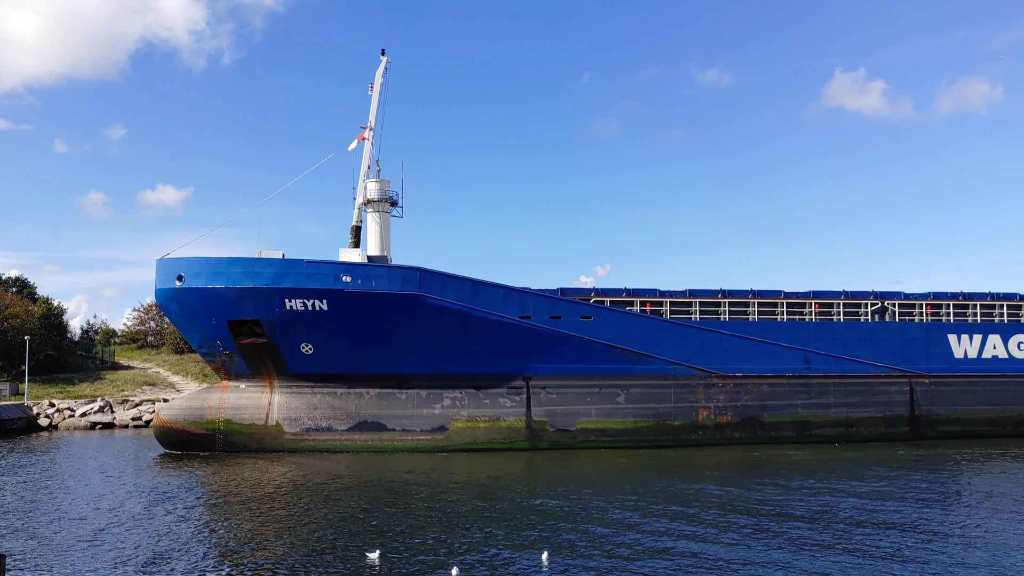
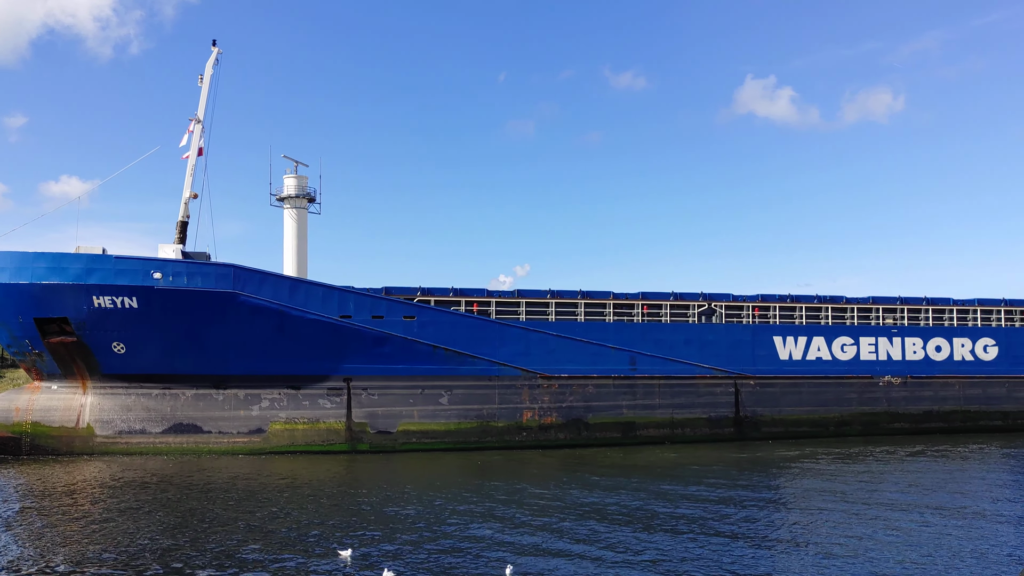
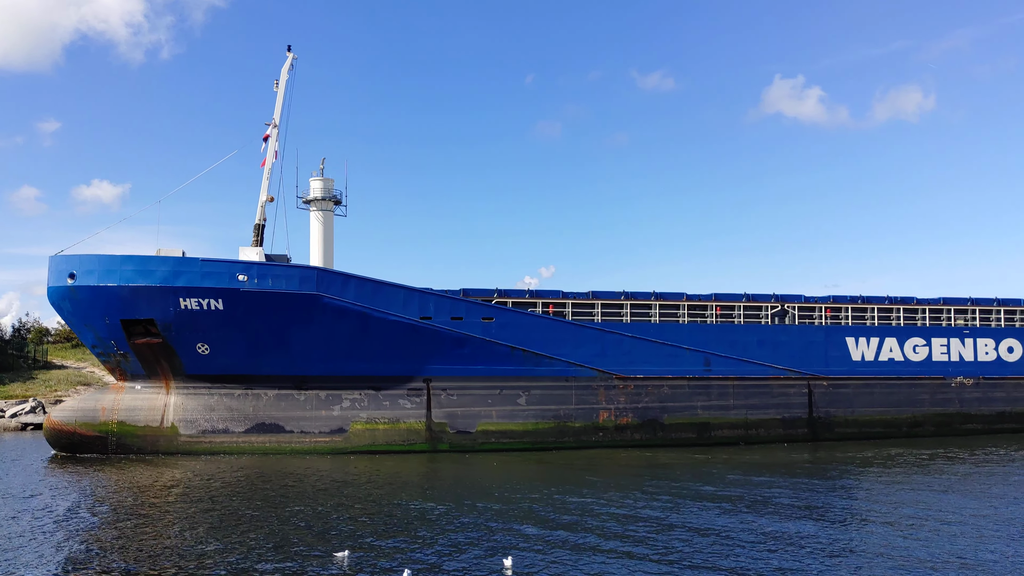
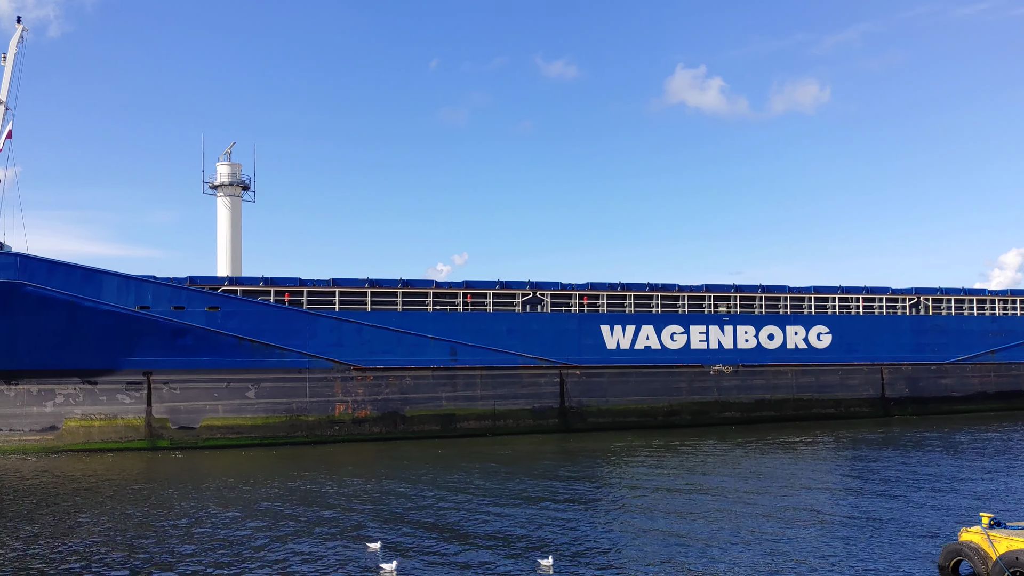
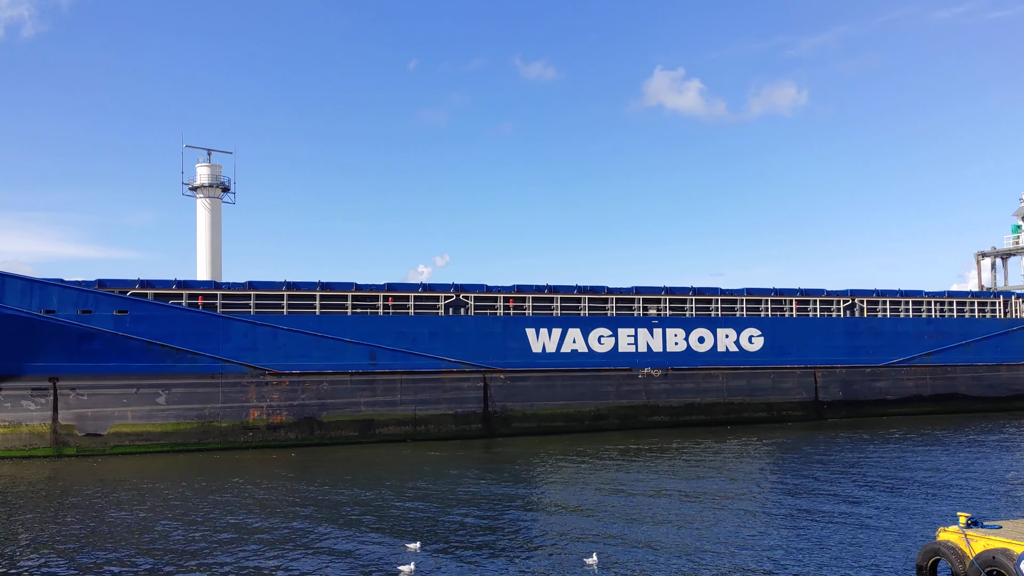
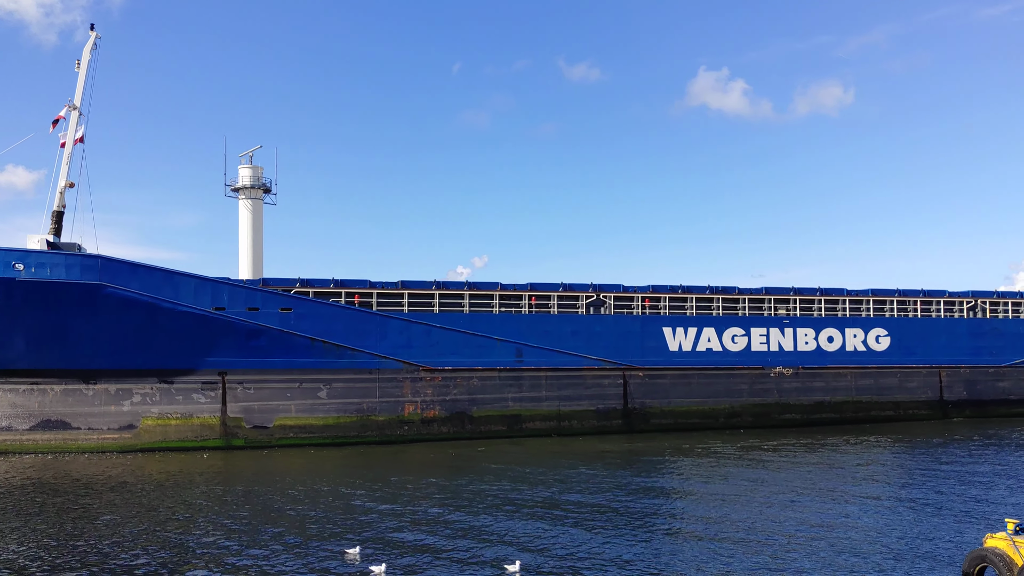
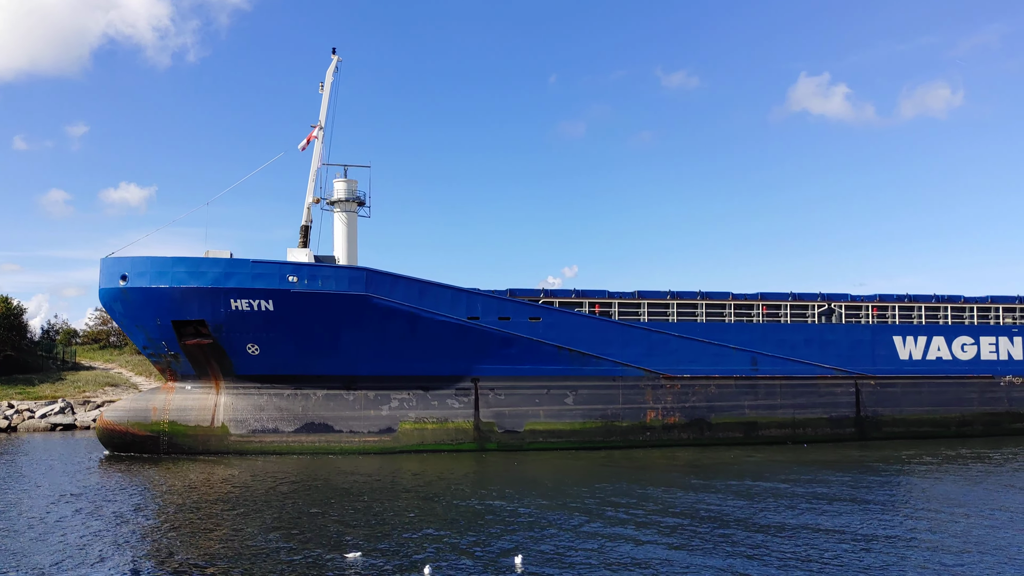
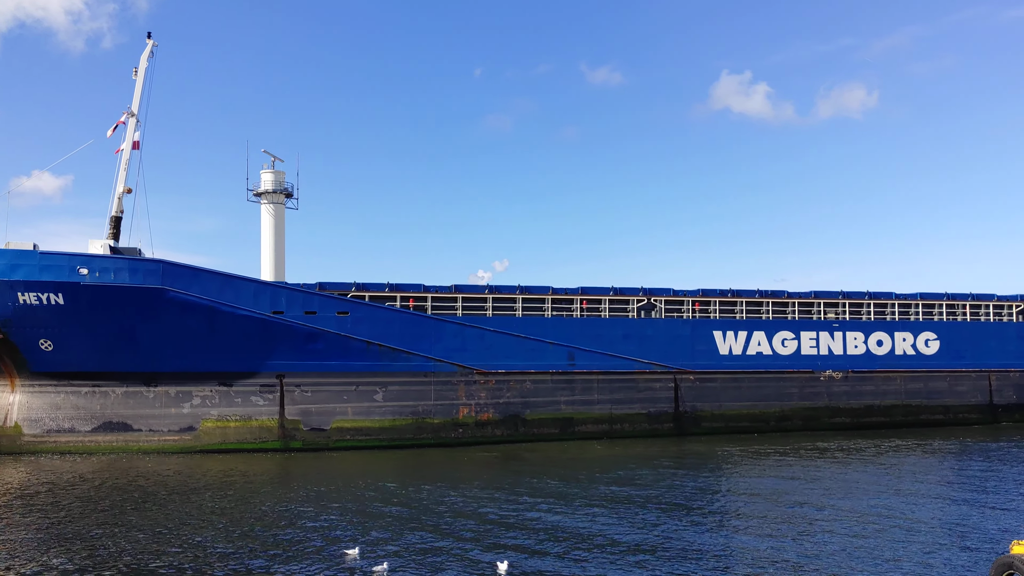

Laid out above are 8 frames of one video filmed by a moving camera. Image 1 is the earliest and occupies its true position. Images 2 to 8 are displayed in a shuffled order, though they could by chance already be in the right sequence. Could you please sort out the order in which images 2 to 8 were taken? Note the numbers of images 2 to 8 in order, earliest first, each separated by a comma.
7, 3, 2, 8, 6, 4, 5
